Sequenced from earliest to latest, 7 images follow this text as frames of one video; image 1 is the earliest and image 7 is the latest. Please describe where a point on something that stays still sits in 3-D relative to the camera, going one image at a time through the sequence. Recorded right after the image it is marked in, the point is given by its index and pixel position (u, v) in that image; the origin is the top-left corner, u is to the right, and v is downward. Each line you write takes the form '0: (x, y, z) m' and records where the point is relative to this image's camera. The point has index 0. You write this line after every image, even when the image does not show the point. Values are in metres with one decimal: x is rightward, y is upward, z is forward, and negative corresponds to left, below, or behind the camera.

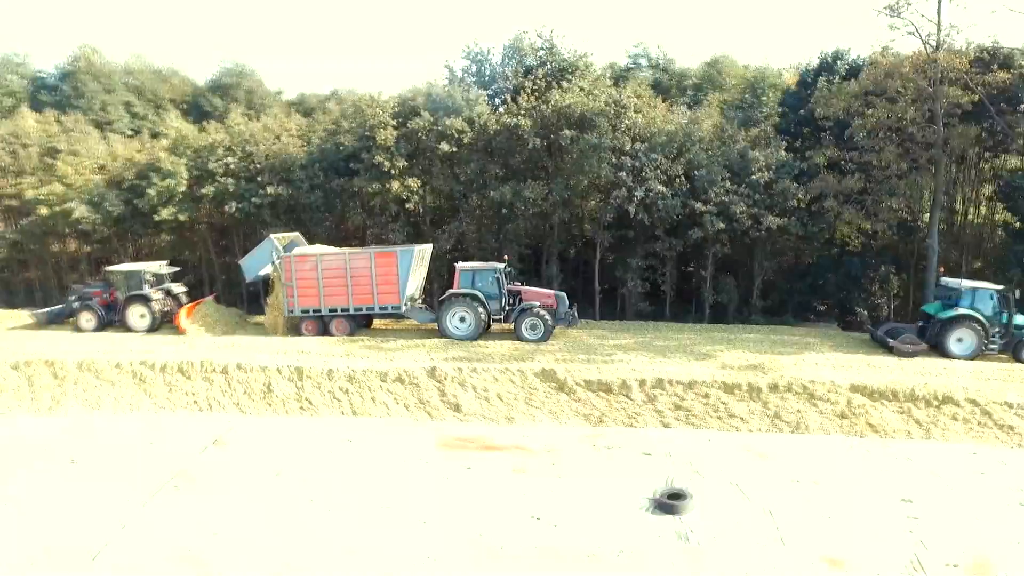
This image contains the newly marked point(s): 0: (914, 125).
0: (+7.7, +3.2, +13.2) m
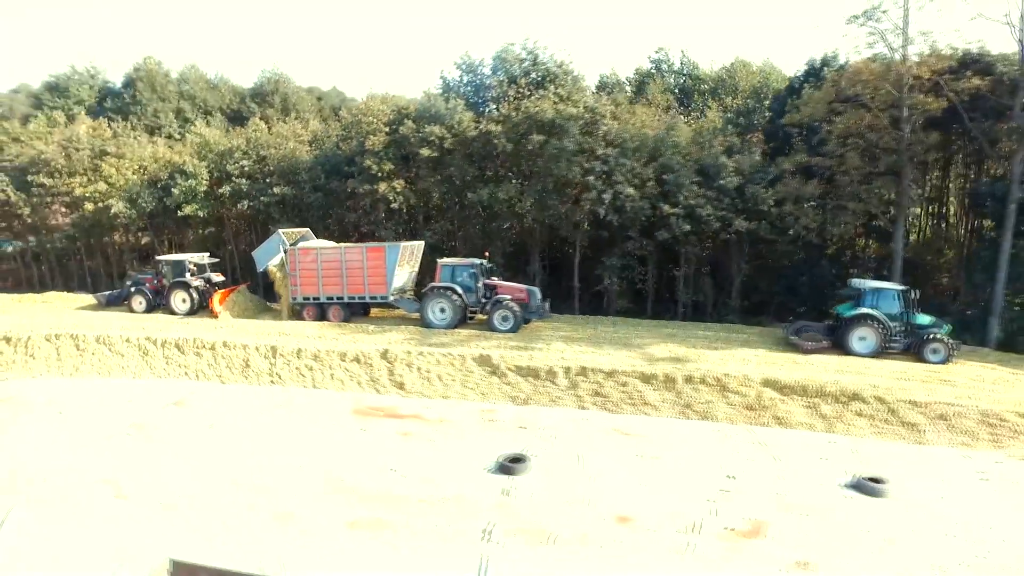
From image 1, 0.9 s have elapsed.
0: (+7.2, +3.1, +13.4) m
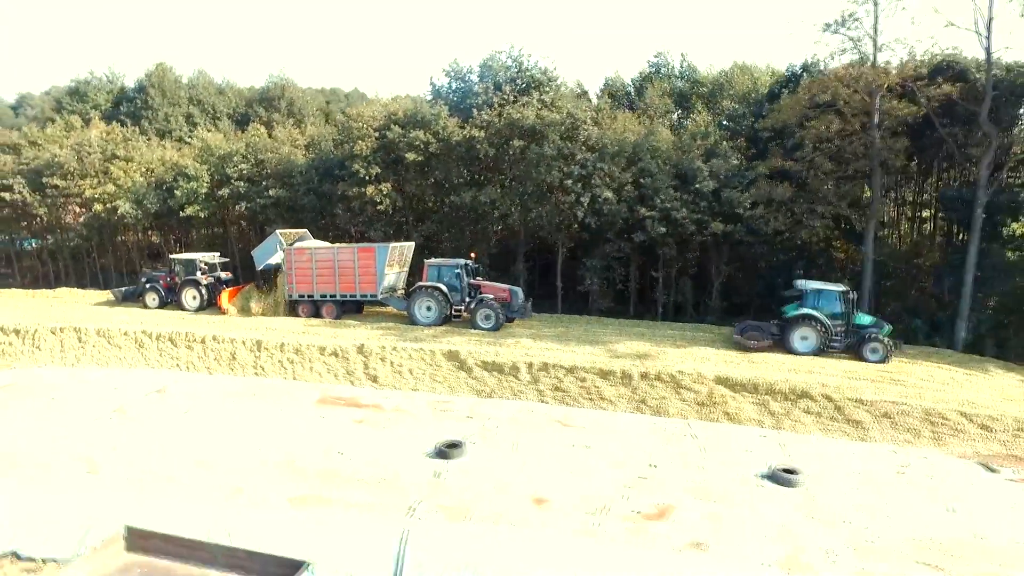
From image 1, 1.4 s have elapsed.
0: (+6.8, +3.0, +13.7) m
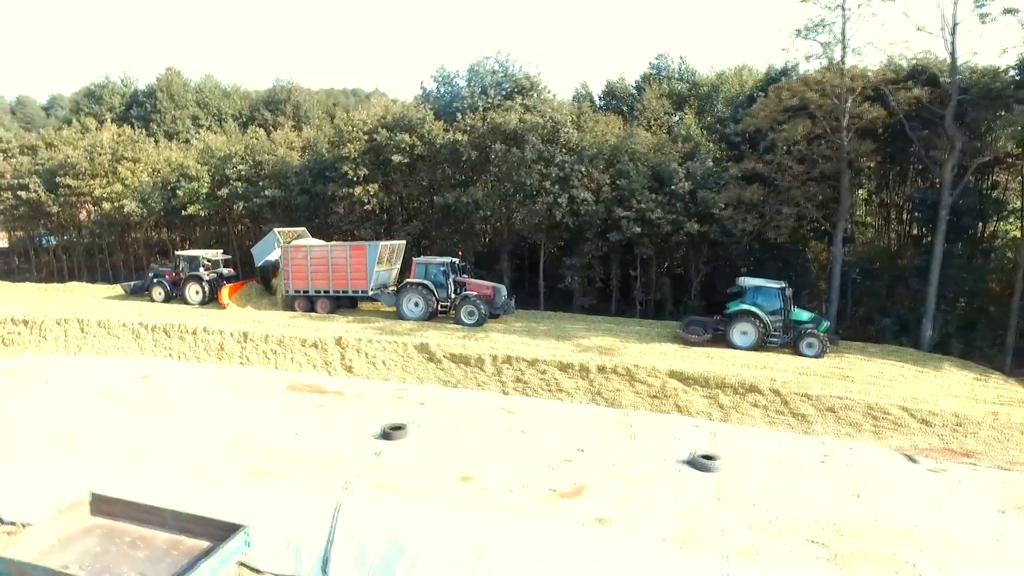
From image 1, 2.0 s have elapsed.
0: (+6.3, +3.1, +14.1) m
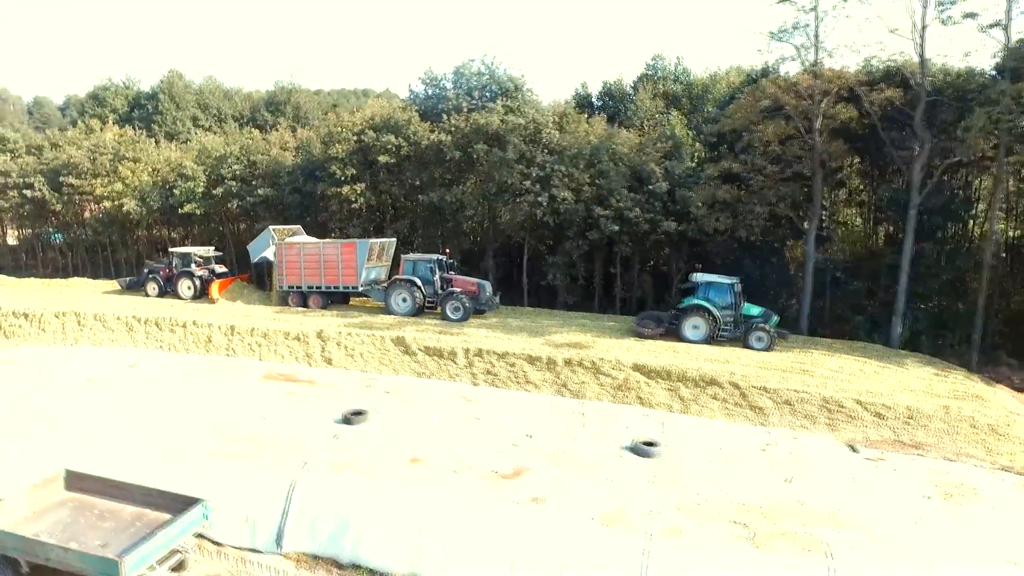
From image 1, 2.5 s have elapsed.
0: (+5.9, +3.1, +14.4) m
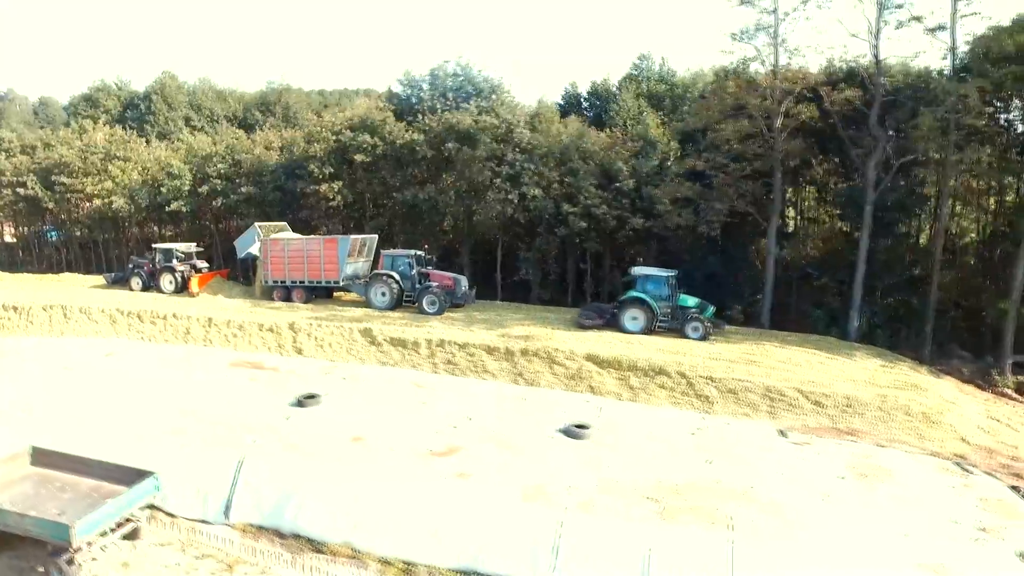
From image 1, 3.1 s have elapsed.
0: (+5.2, +3.2, +14.8) m
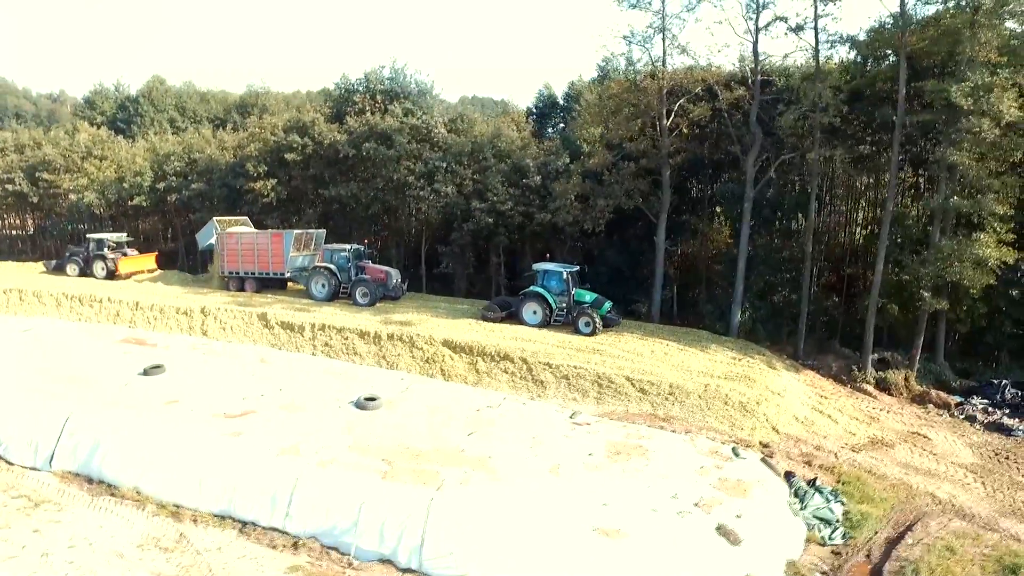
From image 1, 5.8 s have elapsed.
0: (+3.0, +3.3, +15.4) m
